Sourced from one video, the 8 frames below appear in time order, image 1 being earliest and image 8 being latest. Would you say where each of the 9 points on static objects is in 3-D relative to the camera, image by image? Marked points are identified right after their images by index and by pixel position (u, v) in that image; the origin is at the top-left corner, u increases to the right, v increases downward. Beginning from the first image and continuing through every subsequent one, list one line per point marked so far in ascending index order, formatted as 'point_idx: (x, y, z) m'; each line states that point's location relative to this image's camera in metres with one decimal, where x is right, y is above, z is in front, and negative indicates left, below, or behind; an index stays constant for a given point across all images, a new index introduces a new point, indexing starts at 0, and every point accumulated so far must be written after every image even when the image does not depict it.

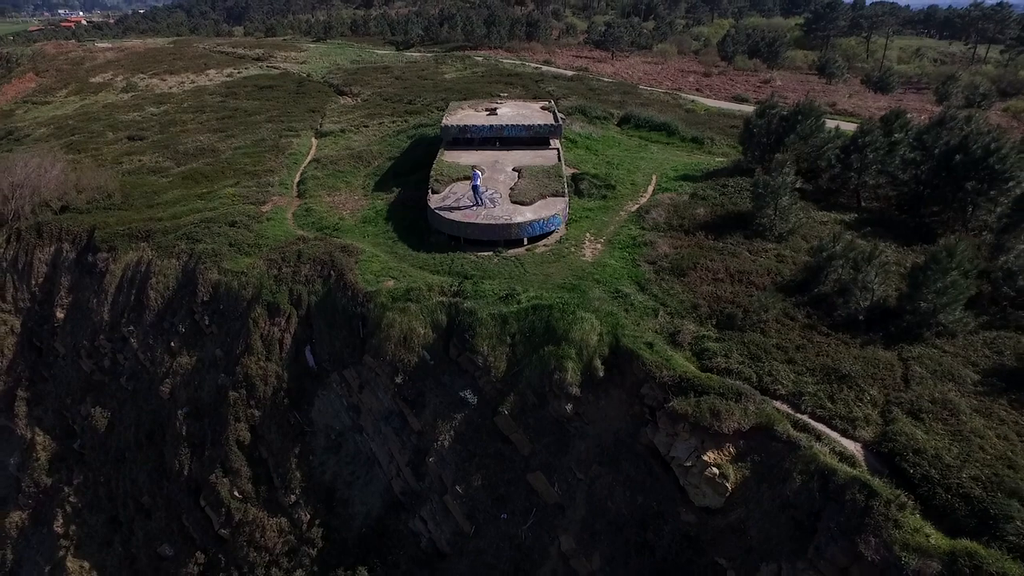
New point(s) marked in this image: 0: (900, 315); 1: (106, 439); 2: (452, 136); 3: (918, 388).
0: (+7.6, -0.5, +12.2) m
1: (-10.6, -3.9, +16.3) m
2: (-2.1, +5.1, +20.7) m
3: (+6.9, -1.6, +10.7) m
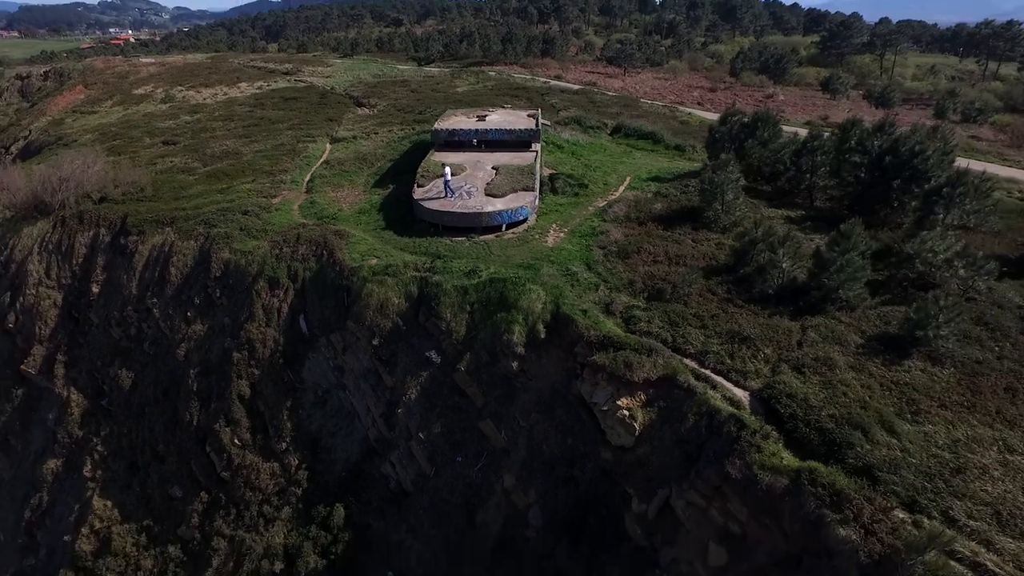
0: (+6.6, 0.0, +13.9) m
1: (-11.5, -3.2, +18.8) m
2: (-2.6, +5.5, +22.9) m
3: (+5.8, -1.1, +12.4) m
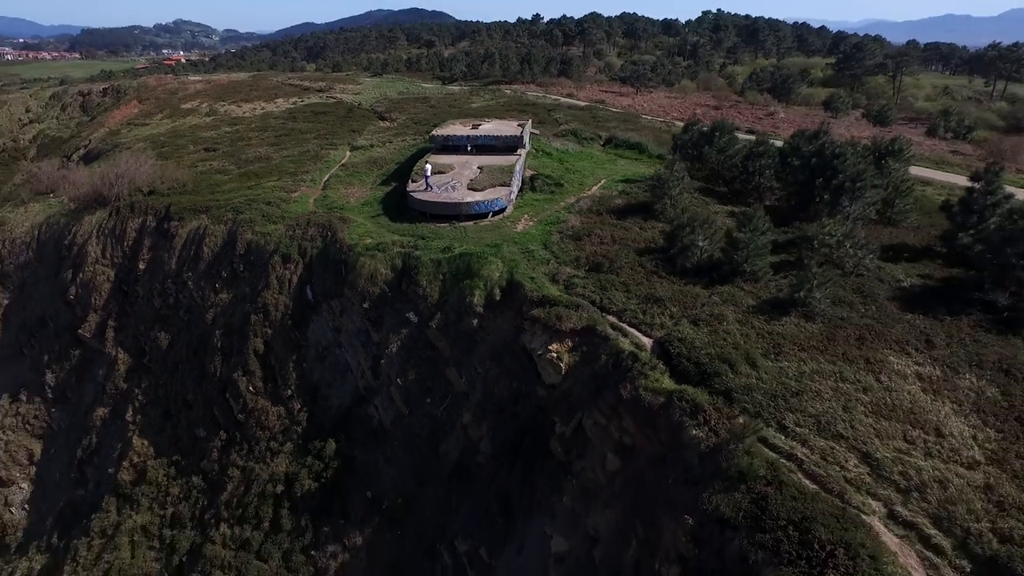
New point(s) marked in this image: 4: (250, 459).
0: (+5.6, +0.6, +16.6) m
1: (-12.3, -2.3, +22.3) m
2: (-3.0, +6.0, +26.2) m
3: (+4.6, -0.4, +15.1) m
4: (-8.0, -5.2, +19.1) m
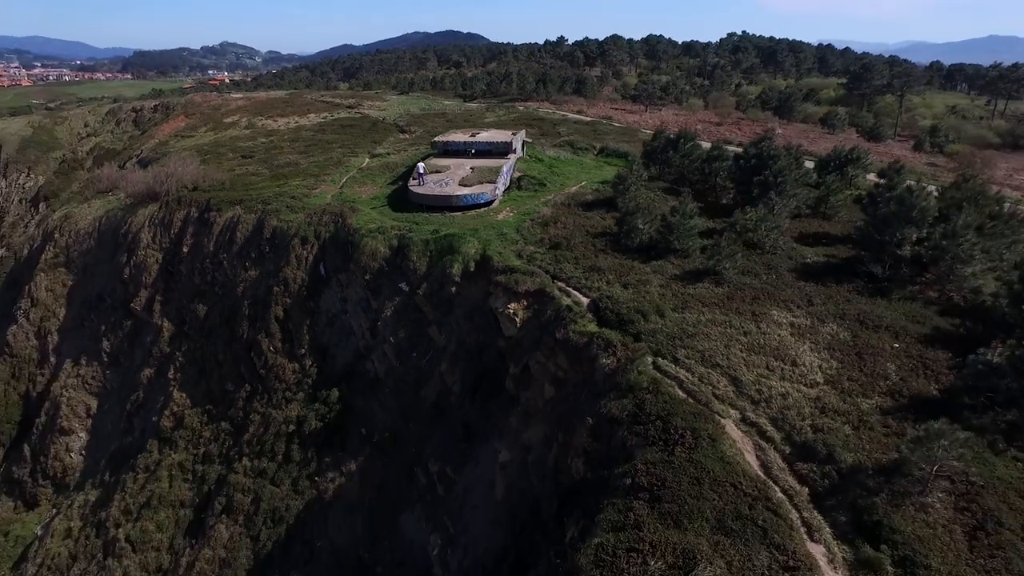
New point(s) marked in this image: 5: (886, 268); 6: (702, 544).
0: (+4.6, +1.4, +19.9) m
1: (-13.0, -1.4, +26.3) m
2: (-3.4, +6.7, +30.1) m
3: (+3.6, +0.4, +18.4) m
4: (-8.8, -4.3, +22.9) m
5: (+10.4, +0.6, +17.4) m
6: (+3.2, -4.3, +10.5) m
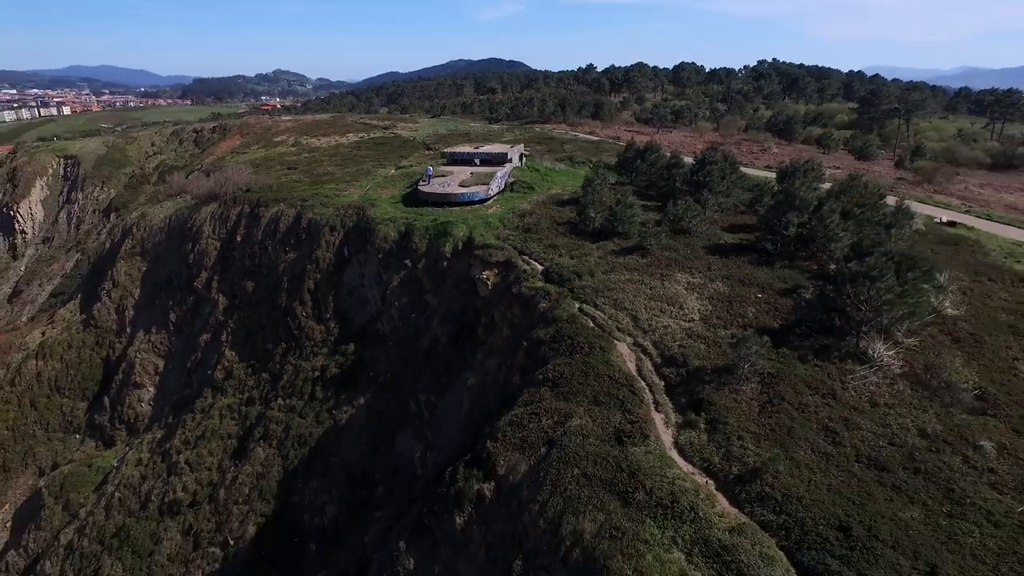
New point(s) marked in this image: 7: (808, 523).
0: (+3.8, +2.3, +24.9) m
1: (-13.5, -0.4, +32.3) m
2: (-3.5, +7.3, +35.8) m
3: (+2.7, +1.4, +23.4) m
4: (-9.6, -3.2, +28.5) m
5: (+9.3, +1.5, +22.1) m
6: (+1.6, -2.9, +15.5) m
7: (+5.6, -4.4, +11.9) m
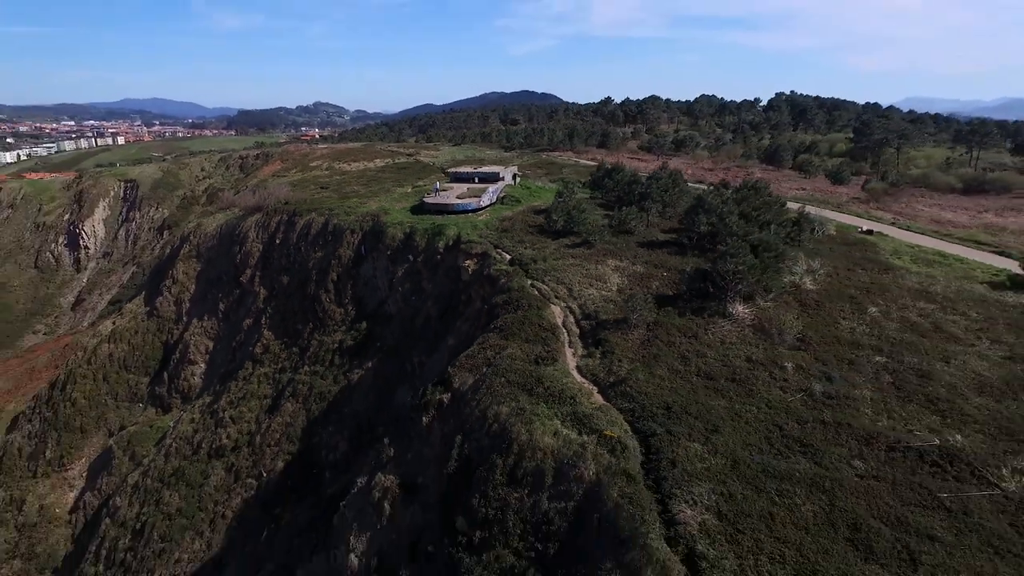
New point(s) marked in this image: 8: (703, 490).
0: (+2.7, +2.8, +31.2) m
1: (-14.2, +0.1, +39.4) m
2: (-3.9, +7.5, +42.6) m
3: (+1.5, +2.0, +29.8) m
4: (-10.6, -2.6, +35.2) m
5: (+8.1, +2.1, +28.1) m
6: (0.0, -1.9, +21.7) m
7: (+3.8, -3.3, +17.8) m
8: (+4.4, -4.7, +14.5) m
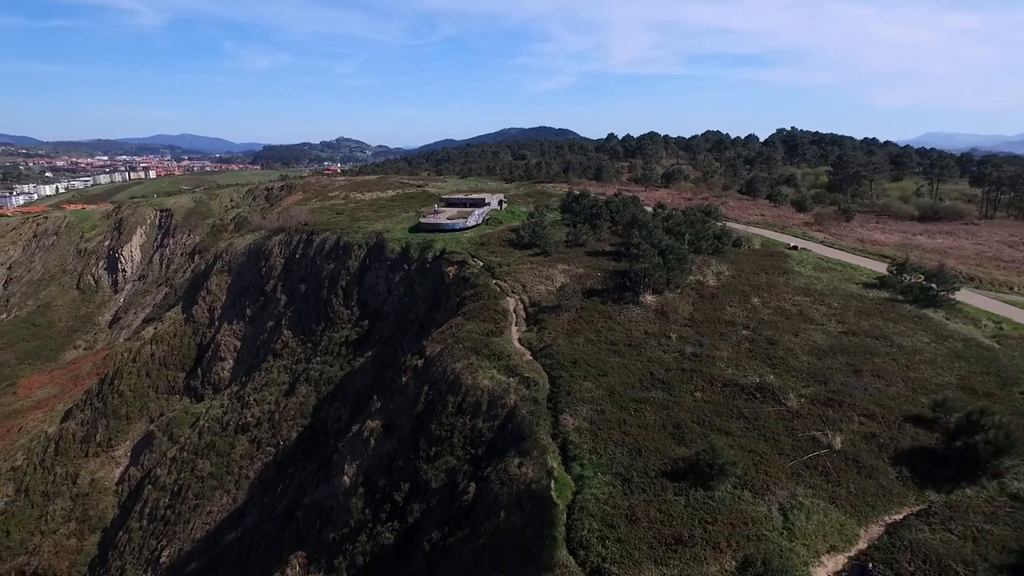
0: (+1.2, +2.7, +38.0) m
1: (-15.5, -0.5, +46.5) m
2: (-5.1, +6.7, +49.8) m
3: (0.0, +1.9, +36.5) m
4: (-12.0, -2.9, +42.1) m
5: (+6.5, +2.0, +34.7) m
6: (-1.8, -1.6, +28.3) m
7: (+1.9, -2.8, +24.3) m
8: (+2.4, -4.0, +20.9) m
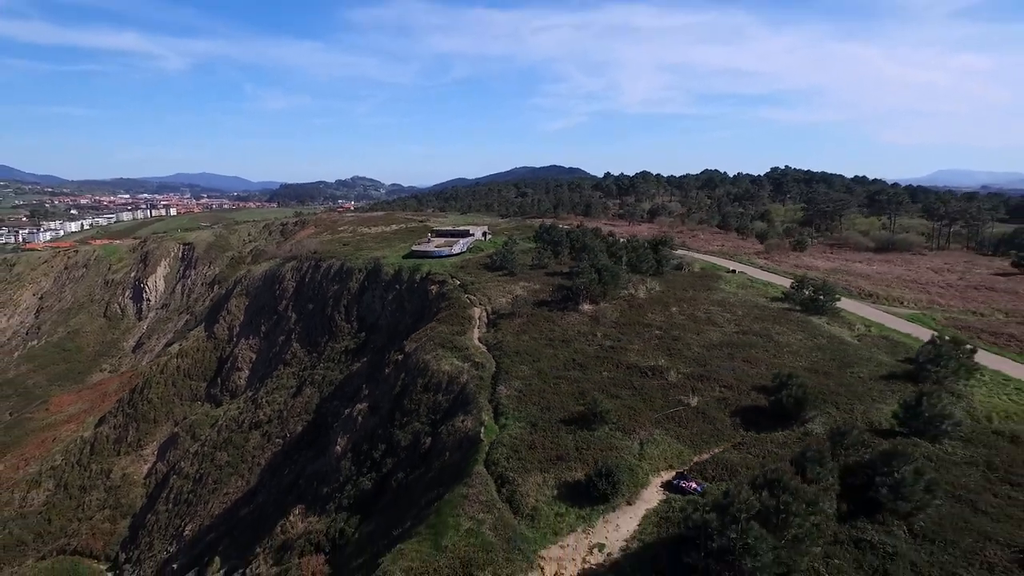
0: (-0.6, +1.5, +44.9) m
1: (-17.1, -2.0, +53.5) m
2: (-6.7, +4.9, +57.1) m
3: (-1.9, +0.9, +43.4) m
4: (-13.8, -4.3, +49.0) m
5: (+4.6, +1.1, +41.5) m
6: (-3.8, -2.2, +35.0) m
7: (-0.3, -3.1, +30.9) m
8: (+0.2, -4.1, +27.4) m
